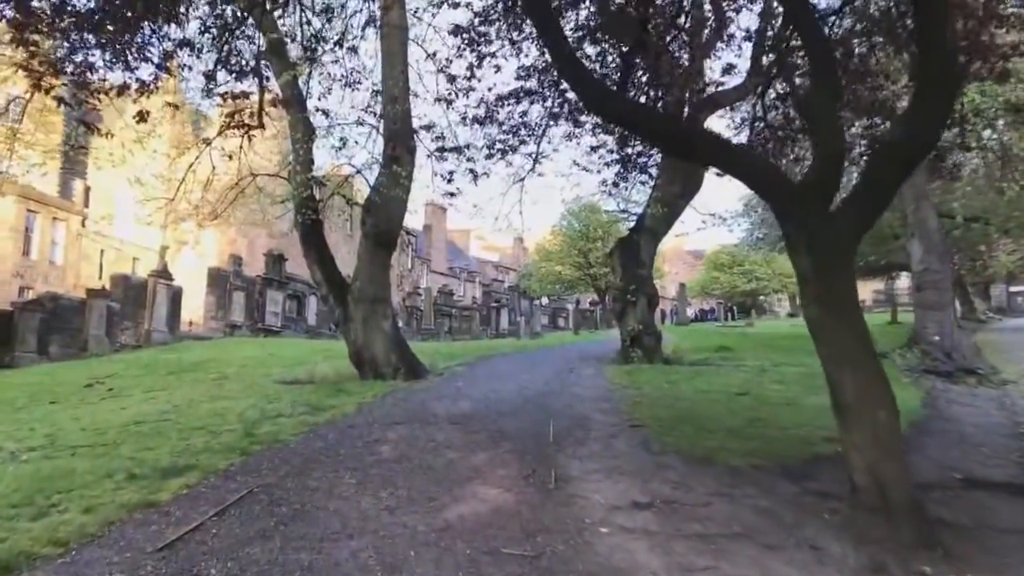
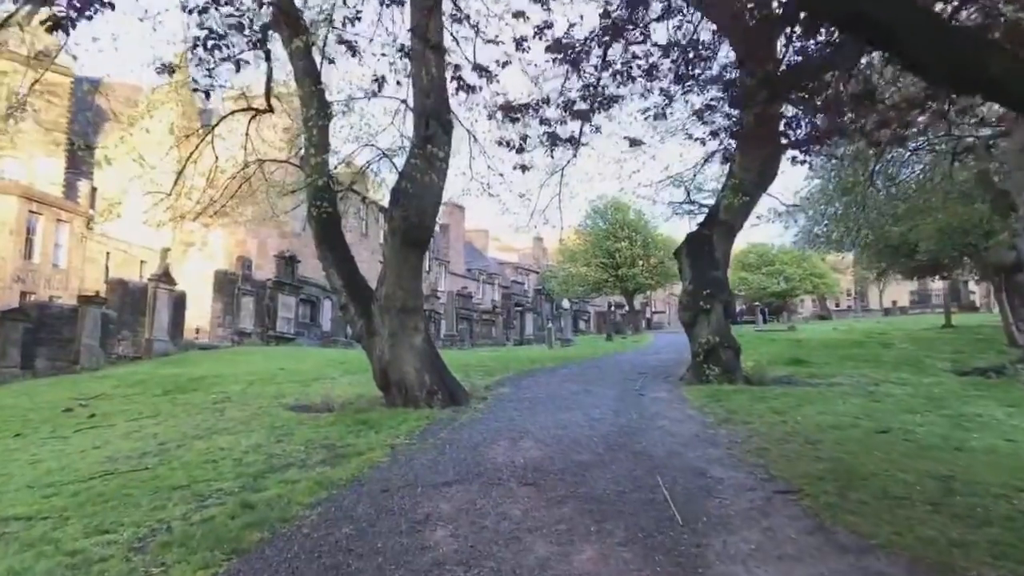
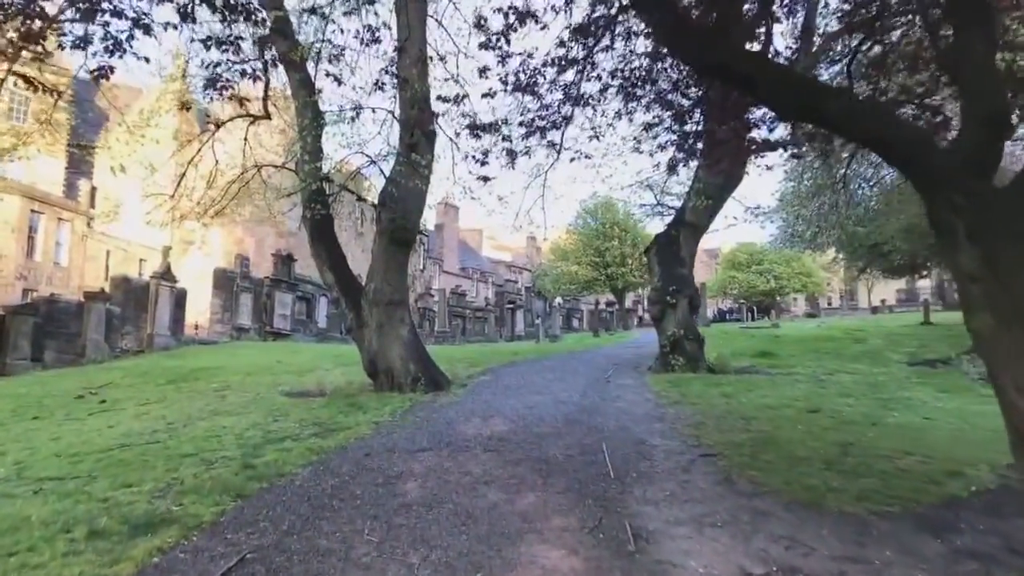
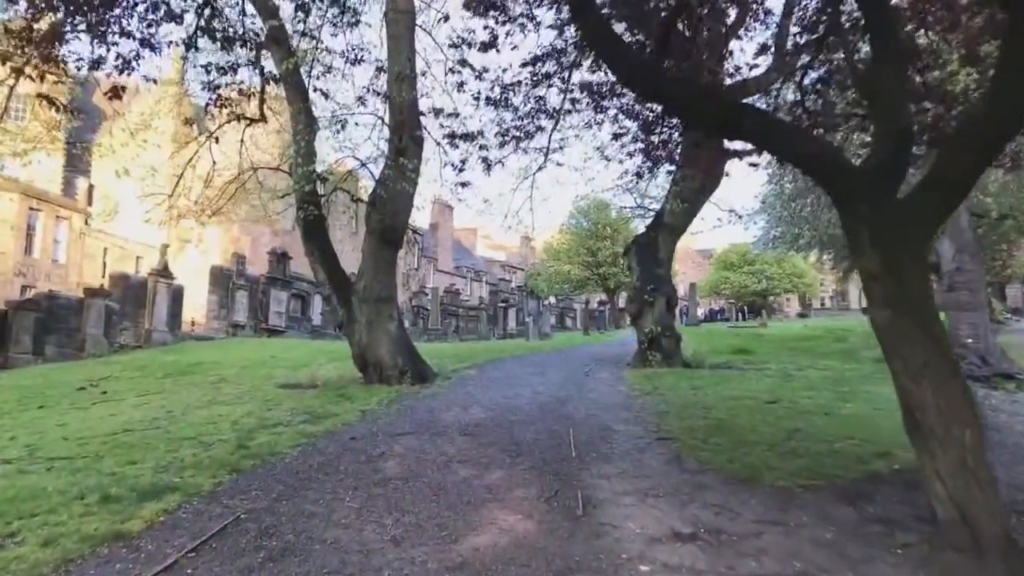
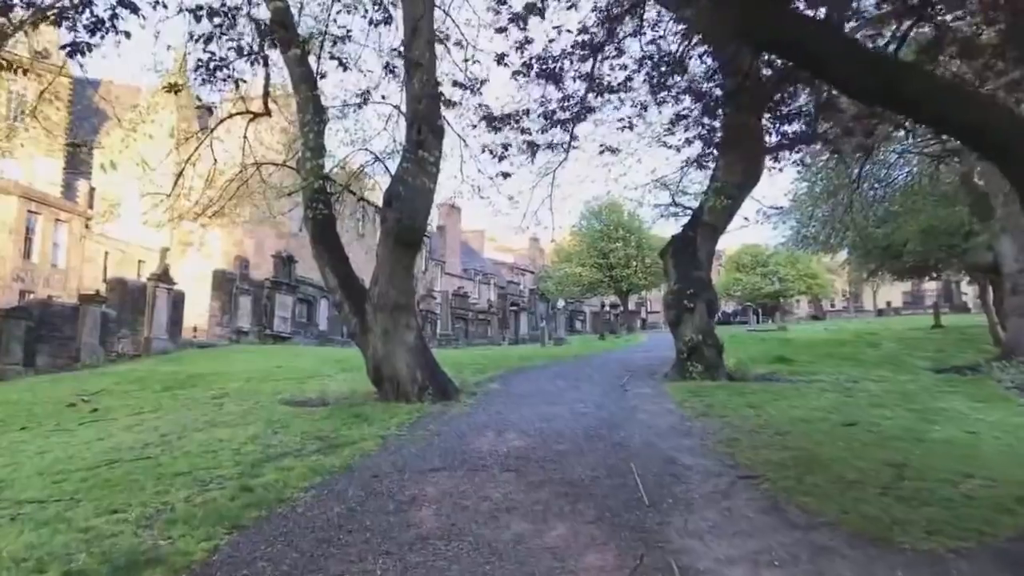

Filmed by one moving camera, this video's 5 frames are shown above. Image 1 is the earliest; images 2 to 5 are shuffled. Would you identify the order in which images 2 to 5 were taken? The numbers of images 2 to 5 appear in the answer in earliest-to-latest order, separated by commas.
4, 3, 5, 2
